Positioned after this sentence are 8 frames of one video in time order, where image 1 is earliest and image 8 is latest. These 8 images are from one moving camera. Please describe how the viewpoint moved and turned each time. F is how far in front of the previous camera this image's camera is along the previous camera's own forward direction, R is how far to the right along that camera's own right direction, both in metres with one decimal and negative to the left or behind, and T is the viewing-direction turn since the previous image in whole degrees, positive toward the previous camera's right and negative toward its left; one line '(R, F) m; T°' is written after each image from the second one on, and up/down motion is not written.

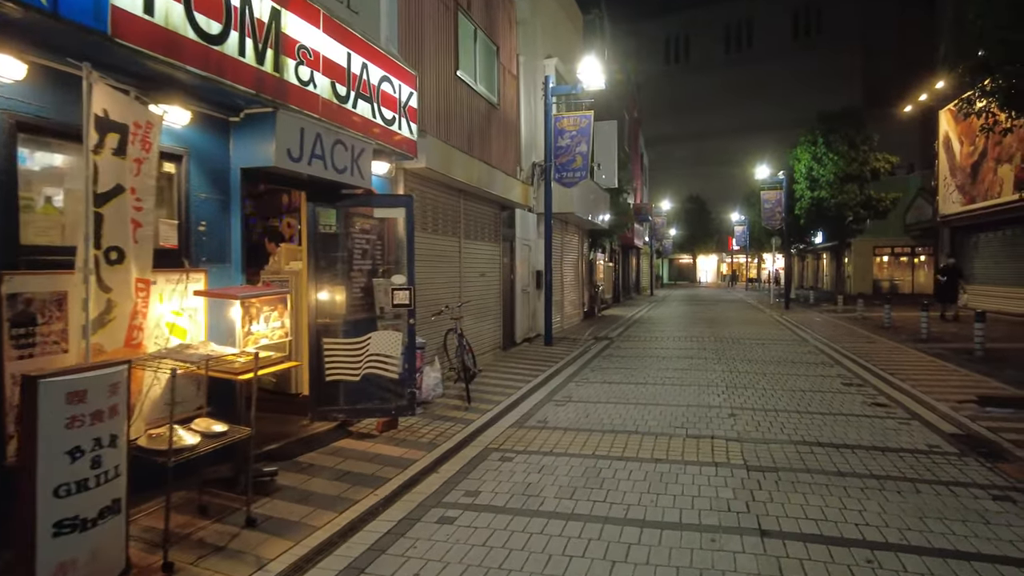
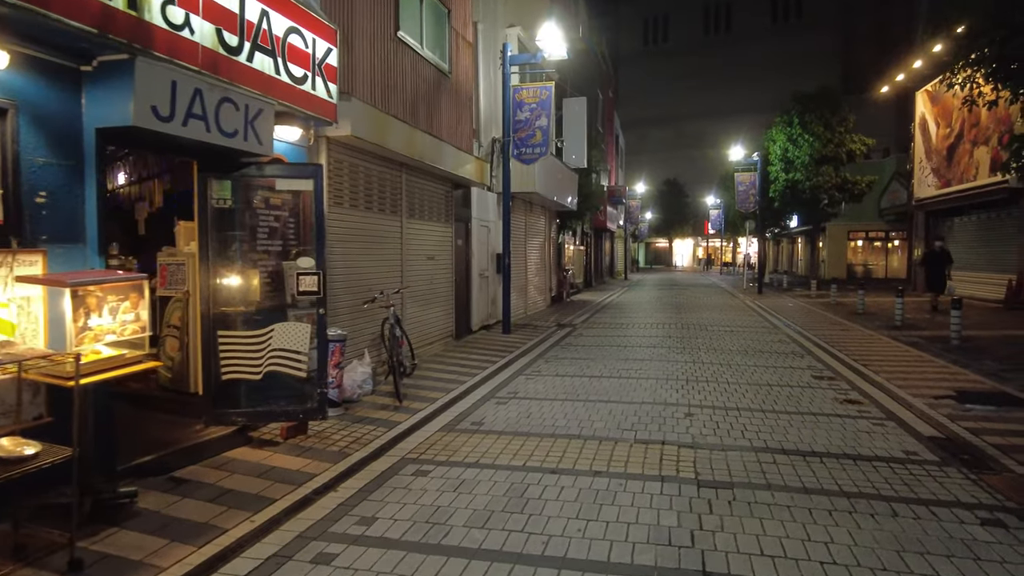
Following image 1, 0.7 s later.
(+0.5, +0.9) m; +2°
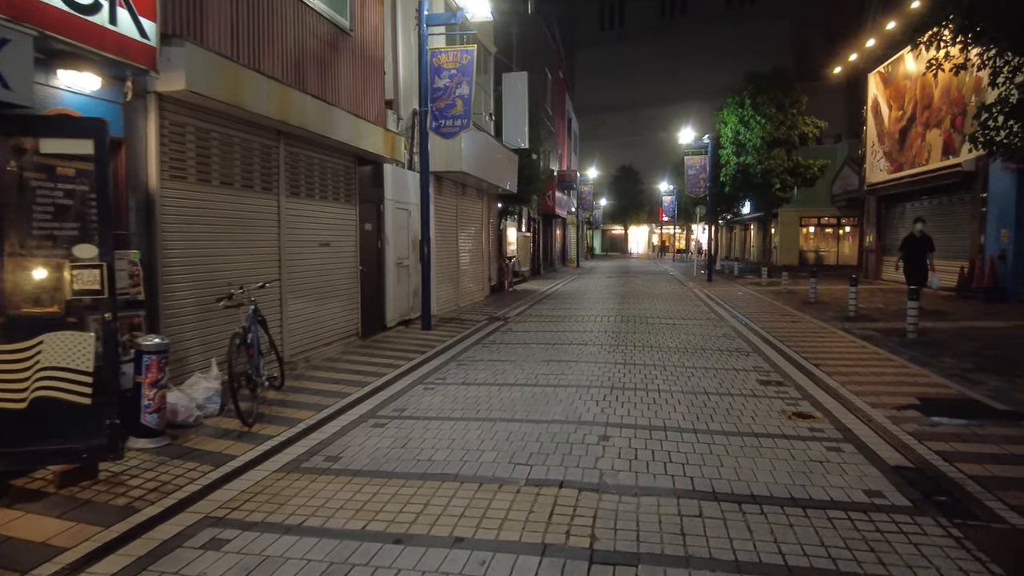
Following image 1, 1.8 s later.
(+0.8, +1.5) m; +3°
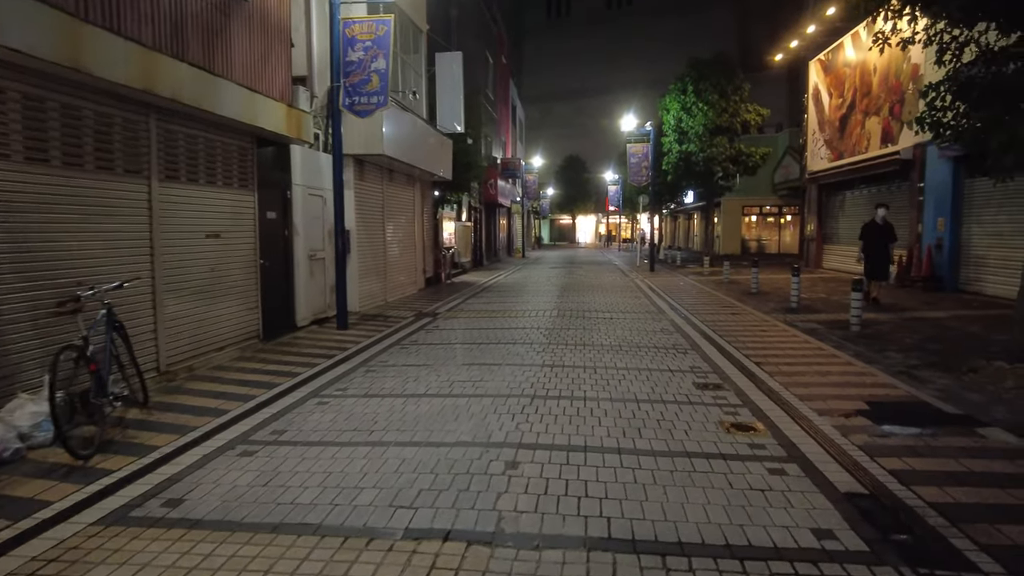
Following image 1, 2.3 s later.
(+0.4, +0.9) m; +4°
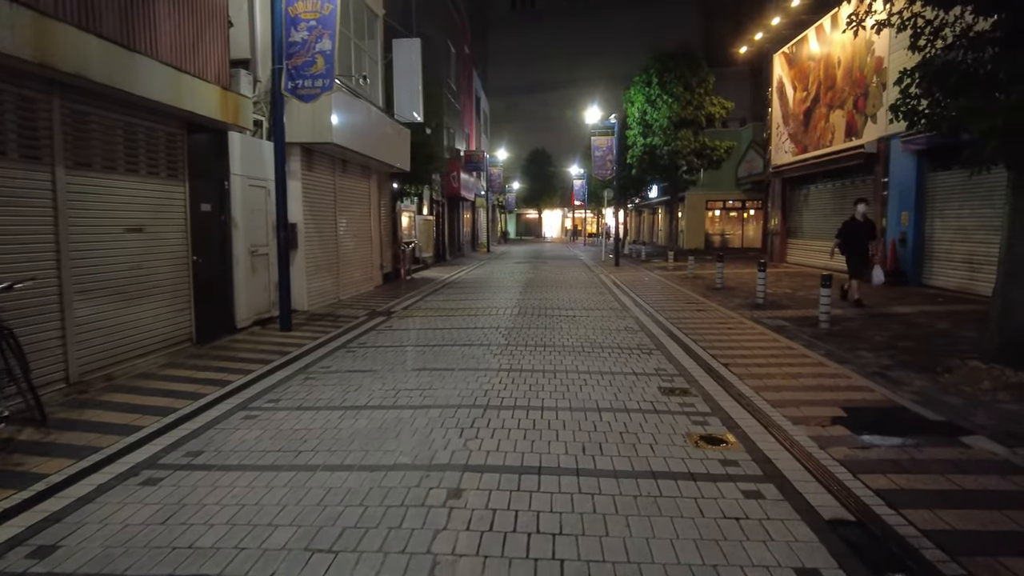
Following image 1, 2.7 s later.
(+0.2, +0.6) m; +3°
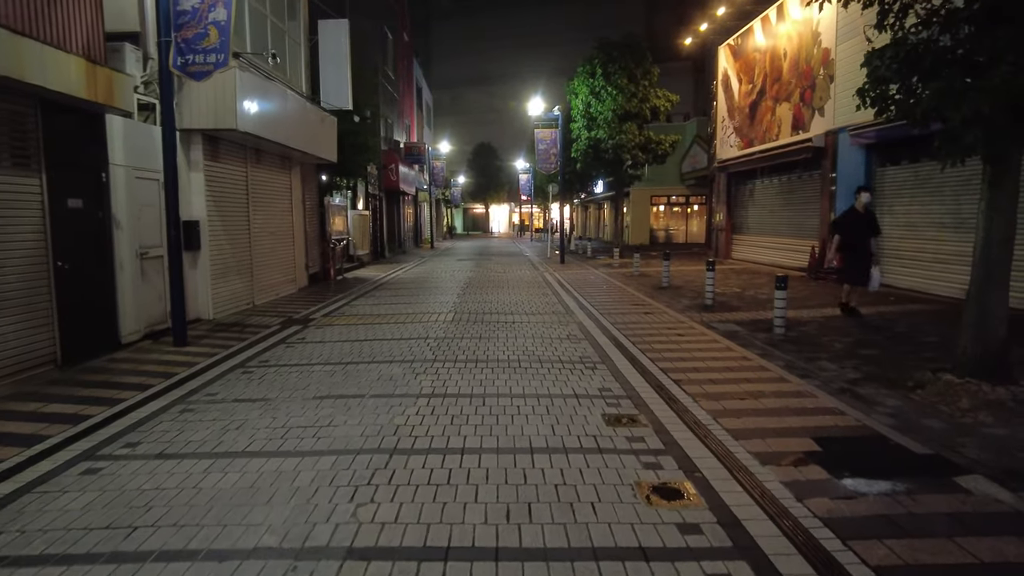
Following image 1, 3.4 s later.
(+0.3, +1.1) m; +4°
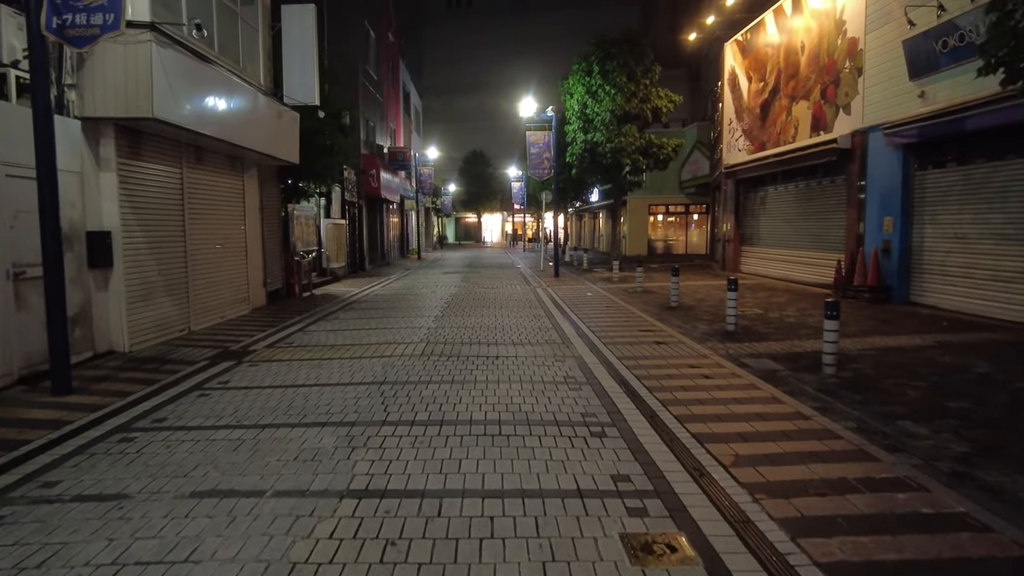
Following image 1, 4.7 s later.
(+0.1, +2.1) m; +1°
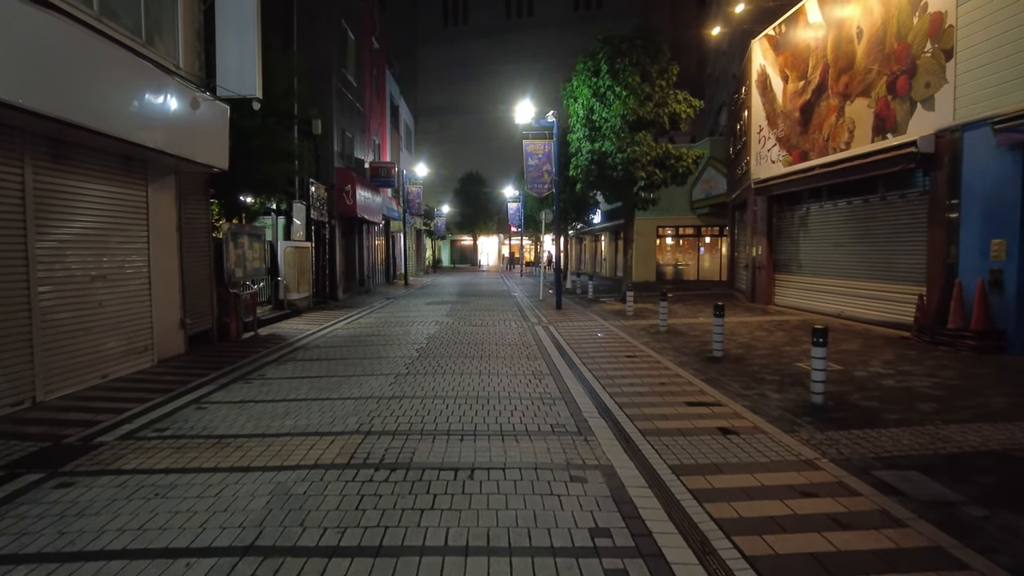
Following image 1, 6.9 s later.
(+0.1, +3.6) m; 0°
